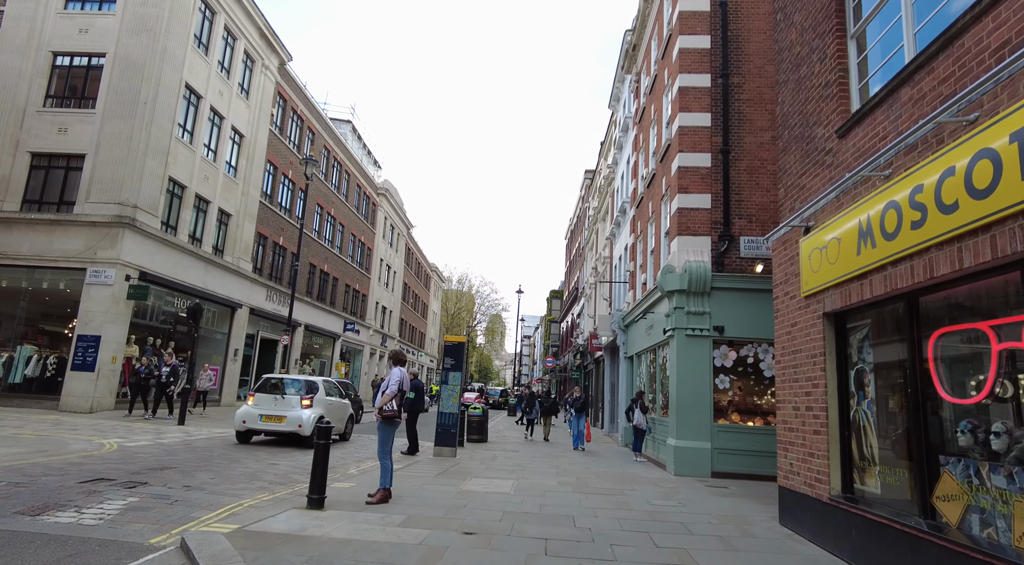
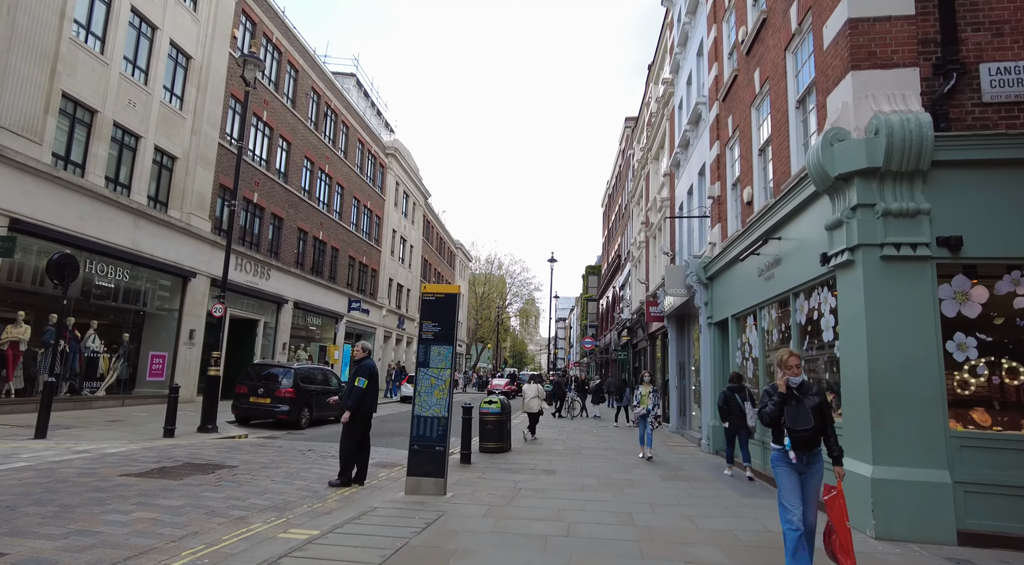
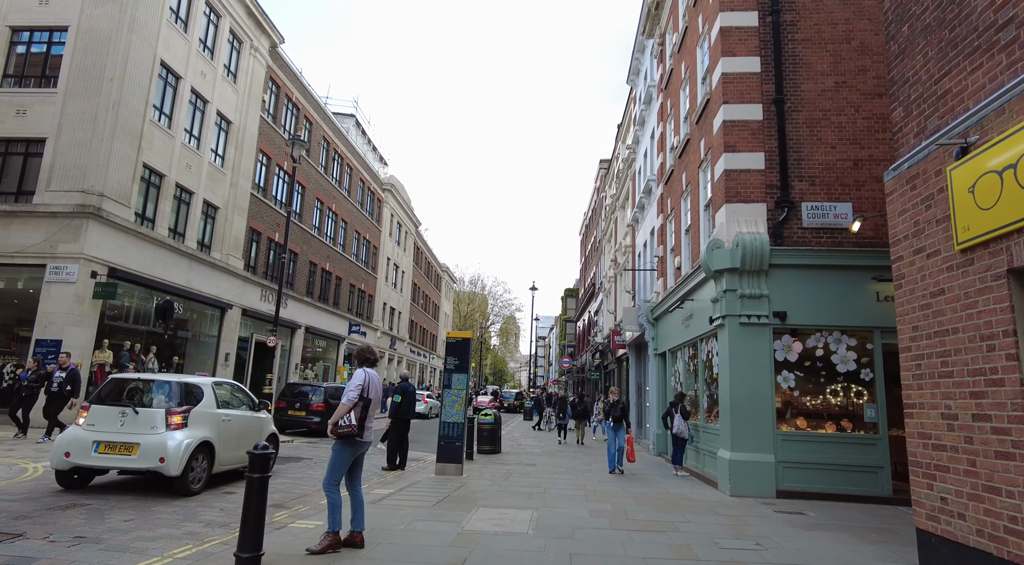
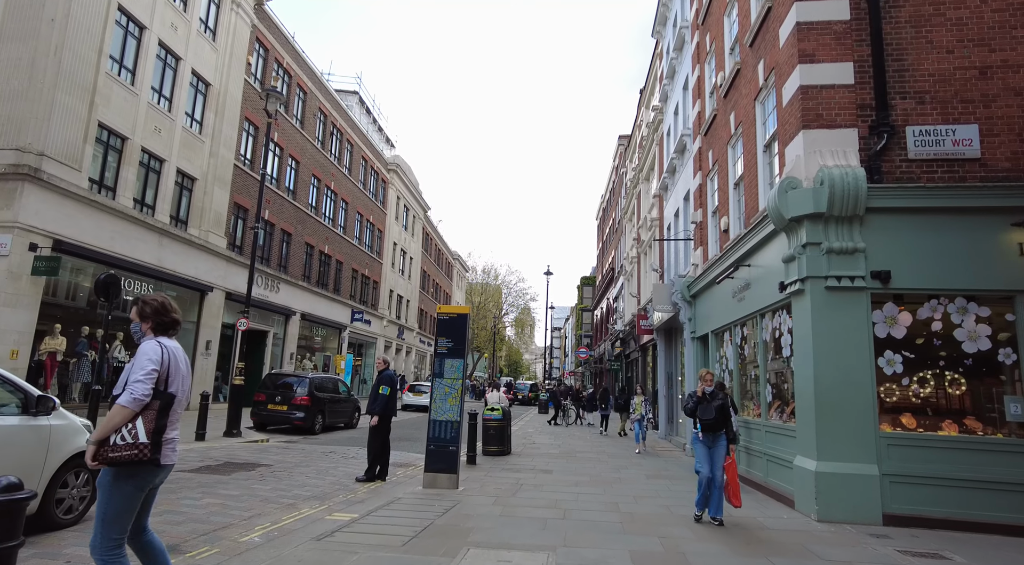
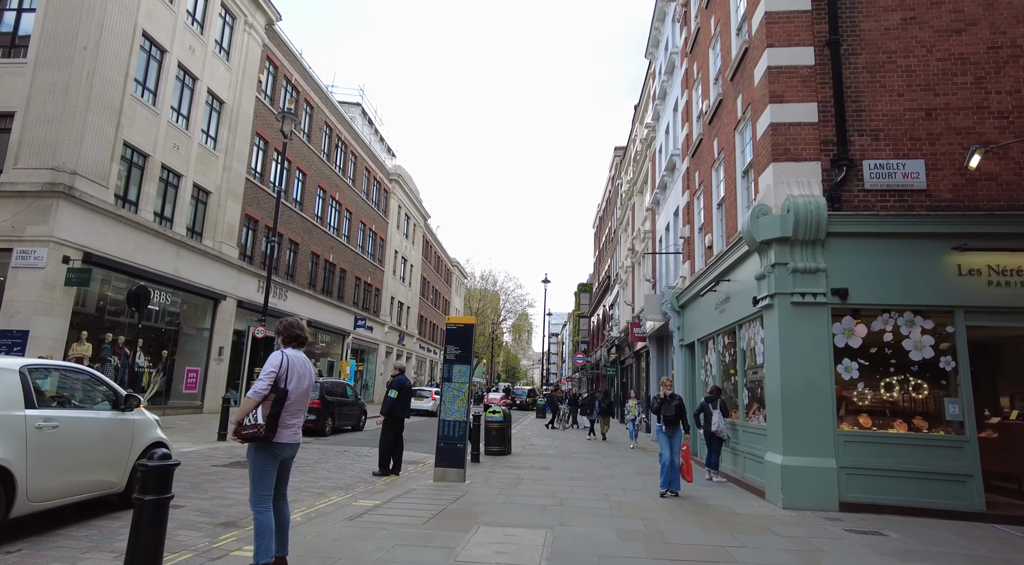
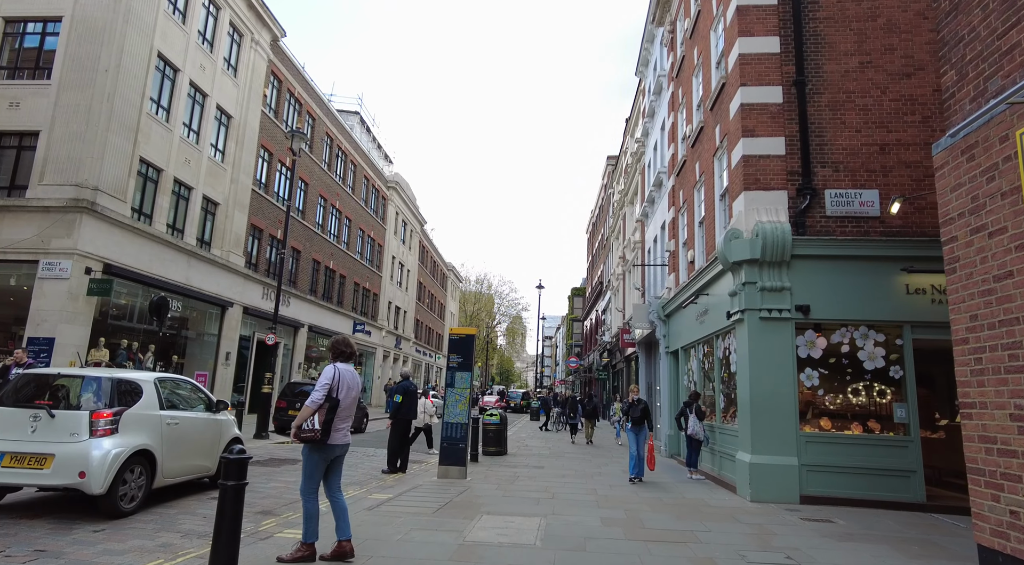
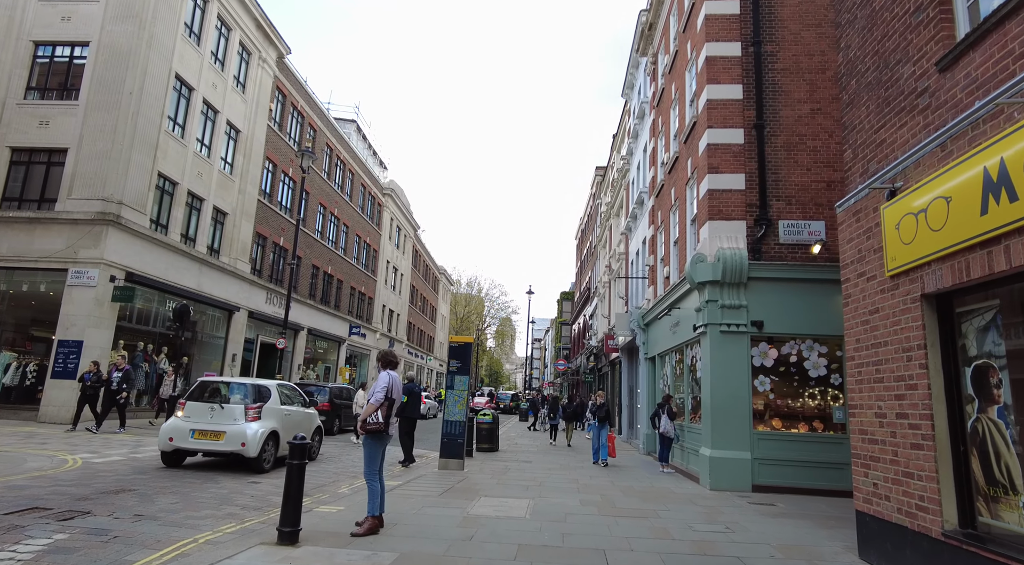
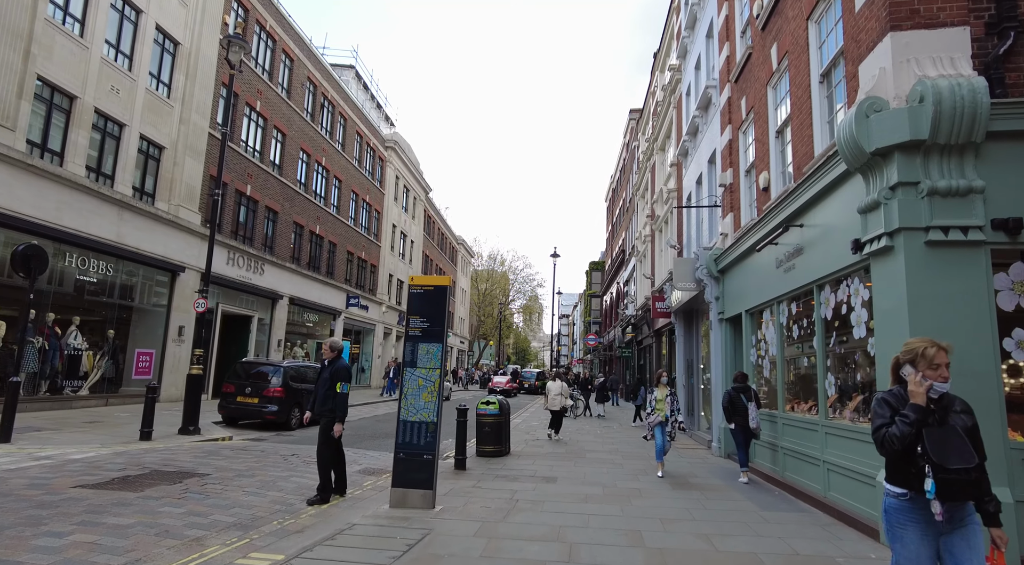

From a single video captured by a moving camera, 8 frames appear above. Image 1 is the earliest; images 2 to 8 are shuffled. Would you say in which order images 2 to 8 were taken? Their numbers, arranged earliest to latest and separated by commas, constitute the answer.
7, 3, 6, 5, 4, 2, 8
